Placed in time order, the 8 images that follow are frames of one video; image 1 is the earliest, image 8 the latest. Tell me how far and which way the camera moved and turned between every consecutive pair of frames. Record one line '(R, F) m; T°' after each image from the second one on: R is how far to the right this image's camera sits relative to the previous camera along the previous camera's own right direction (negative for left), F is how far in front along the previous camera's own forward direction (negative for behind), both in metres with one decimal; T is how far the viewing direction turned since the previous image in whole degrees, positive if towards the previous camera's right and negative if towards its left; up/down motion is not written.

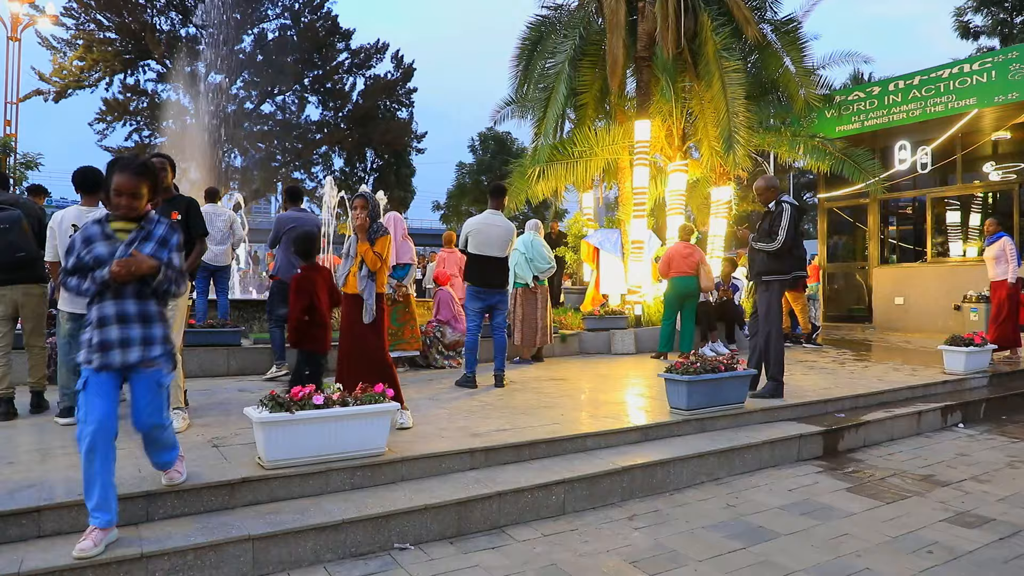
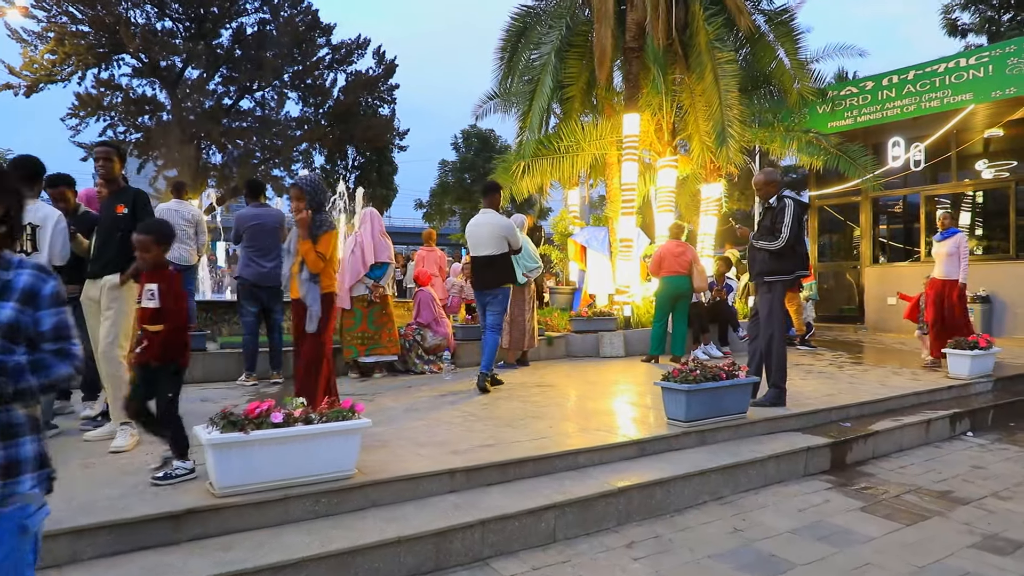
(0.0, +0.4) m; +1°
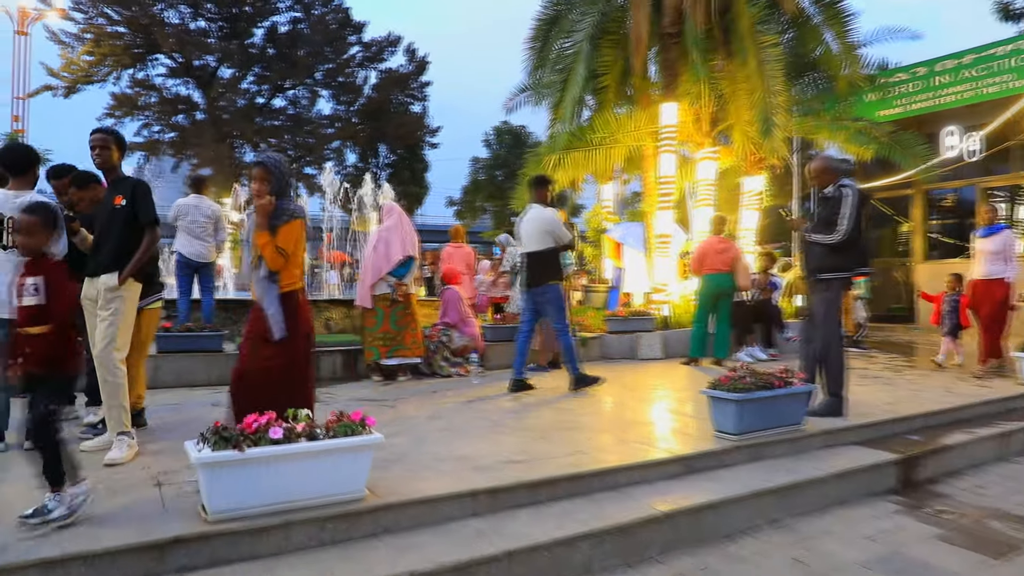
(0.0, +0.4) m; -2°
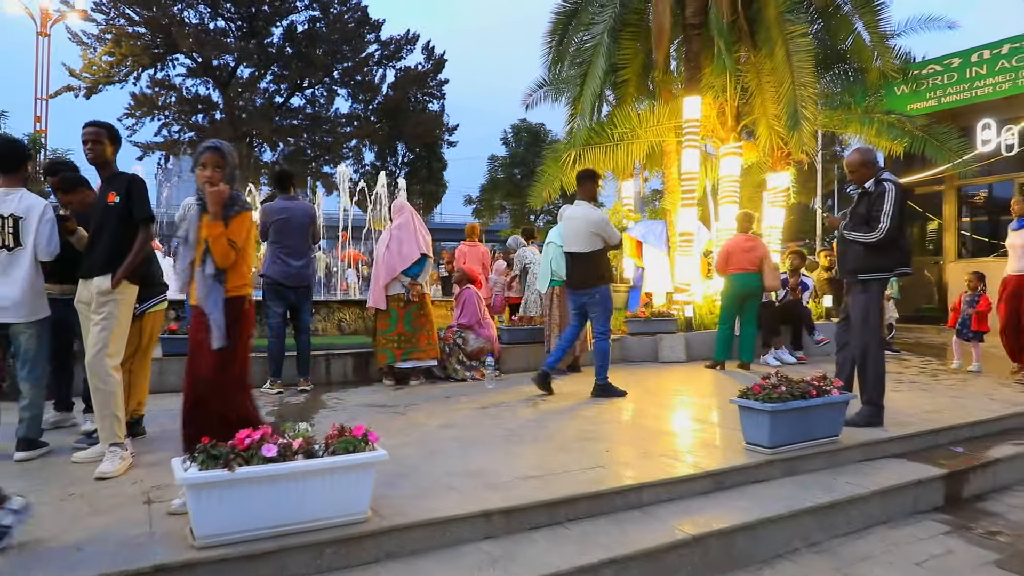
(0.0, +0.3) m; -1°
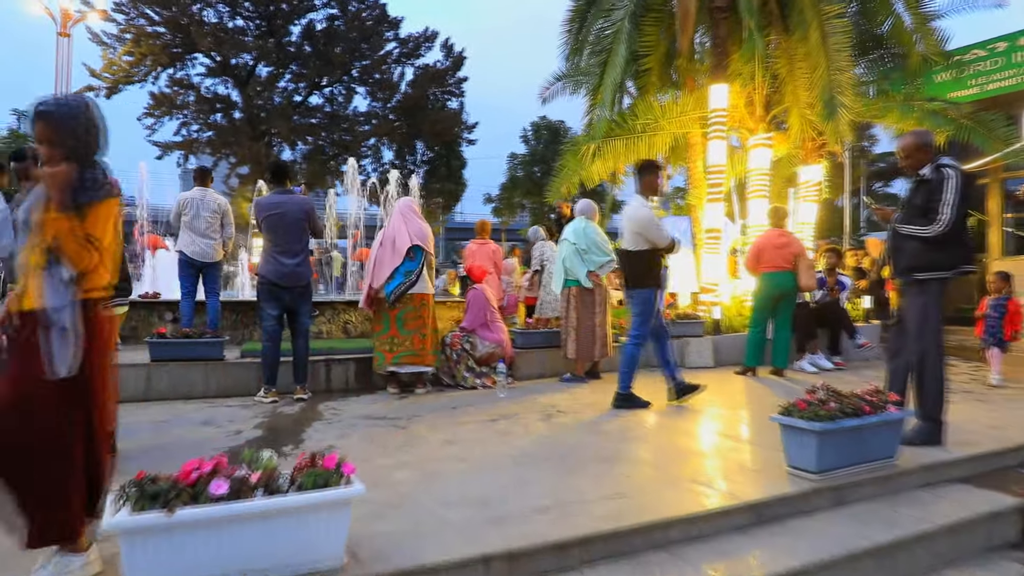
(+0.1, +0.5) m; -2°
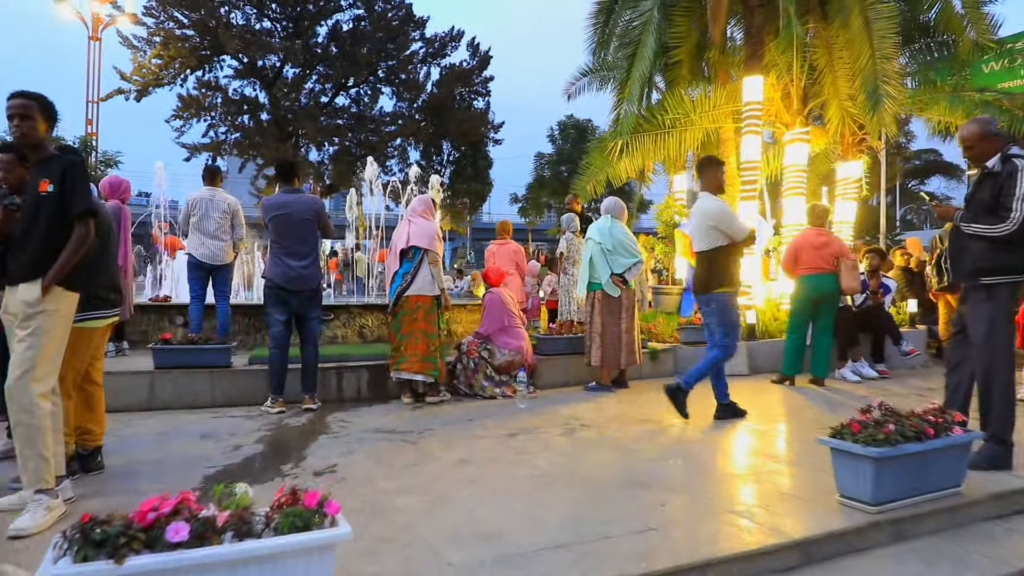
(0.0, +0.3) m; -2°
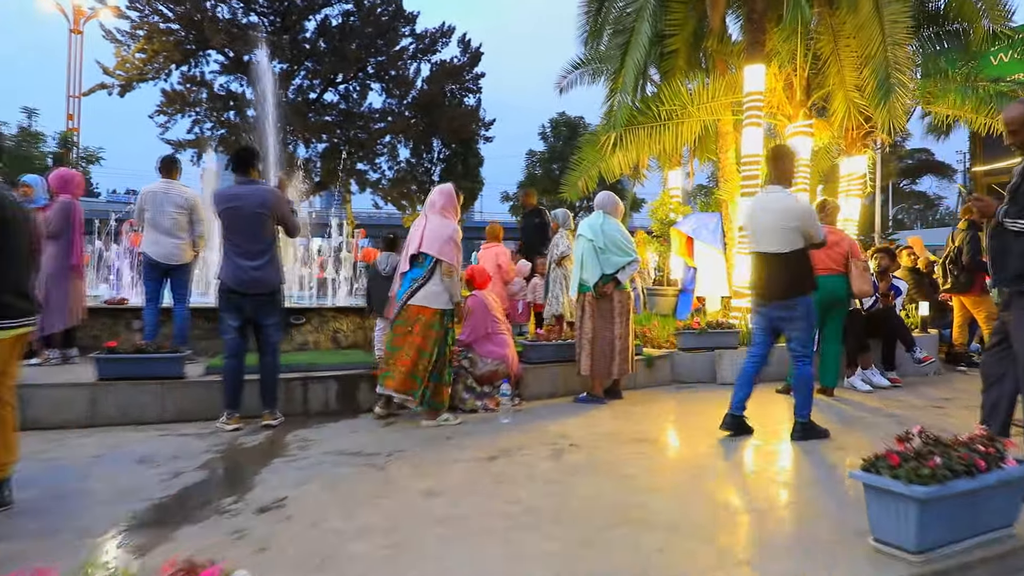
(+0.1, +0.5) m; +1°
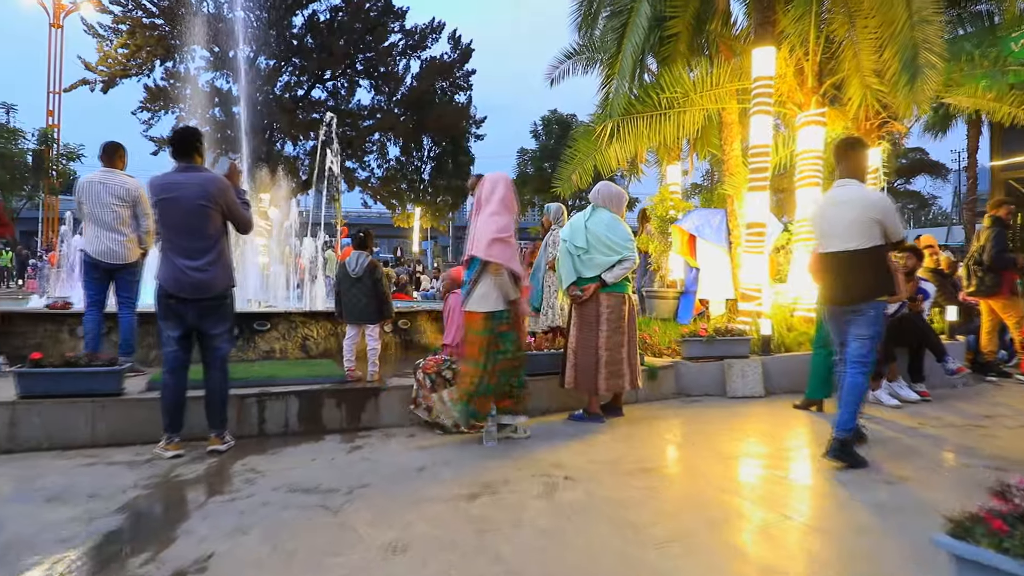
(0.0, +0.6) m; +1°
